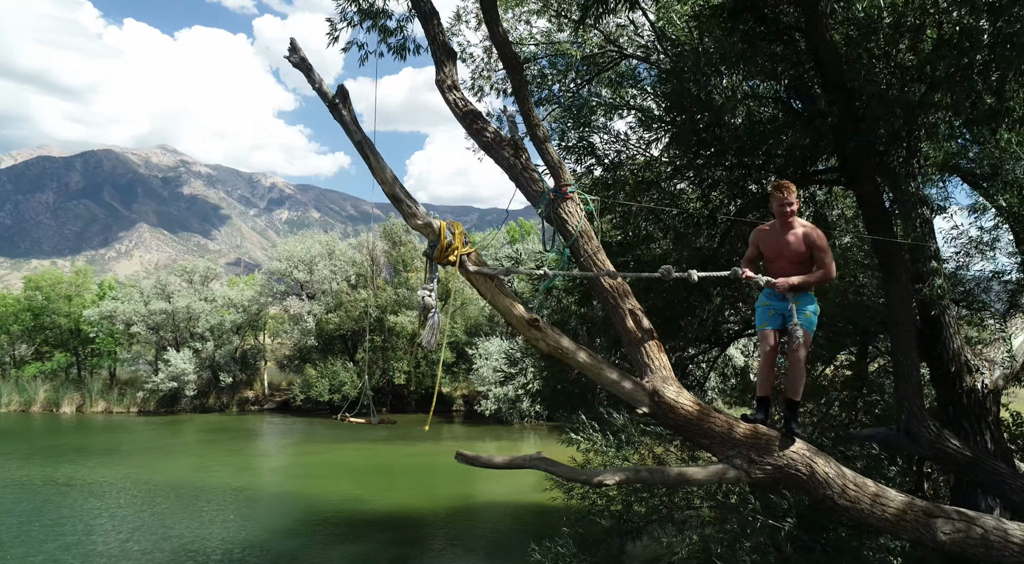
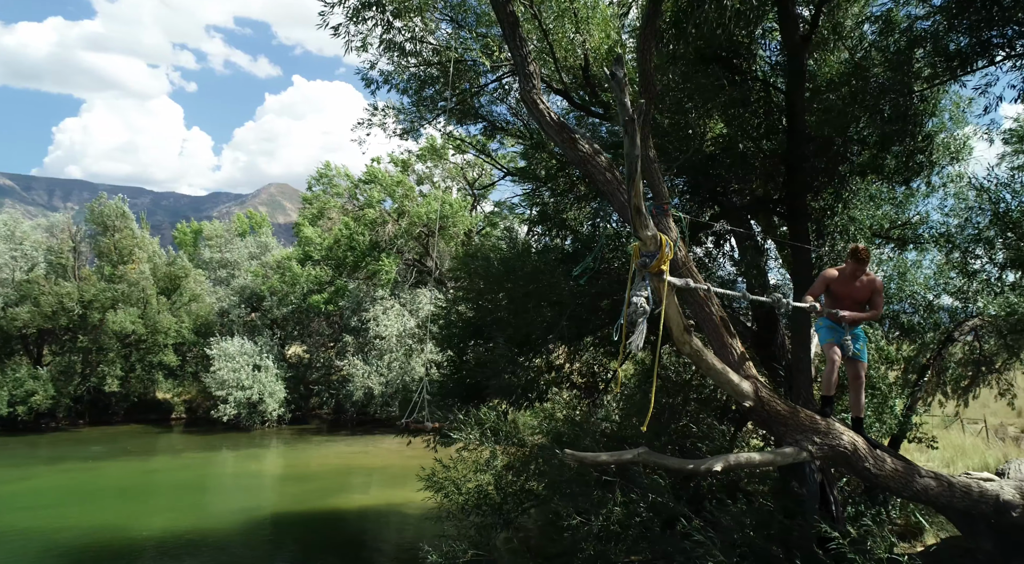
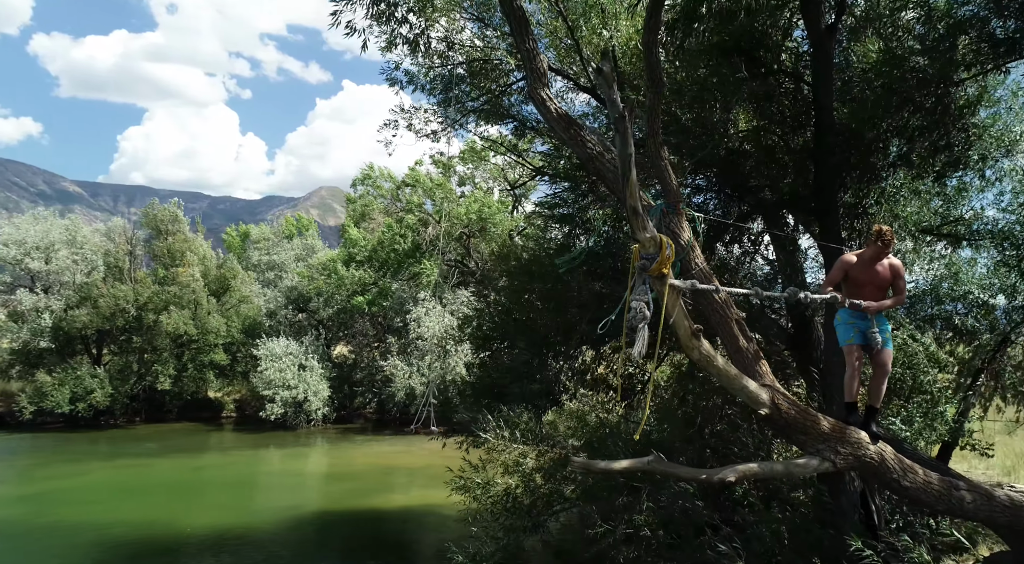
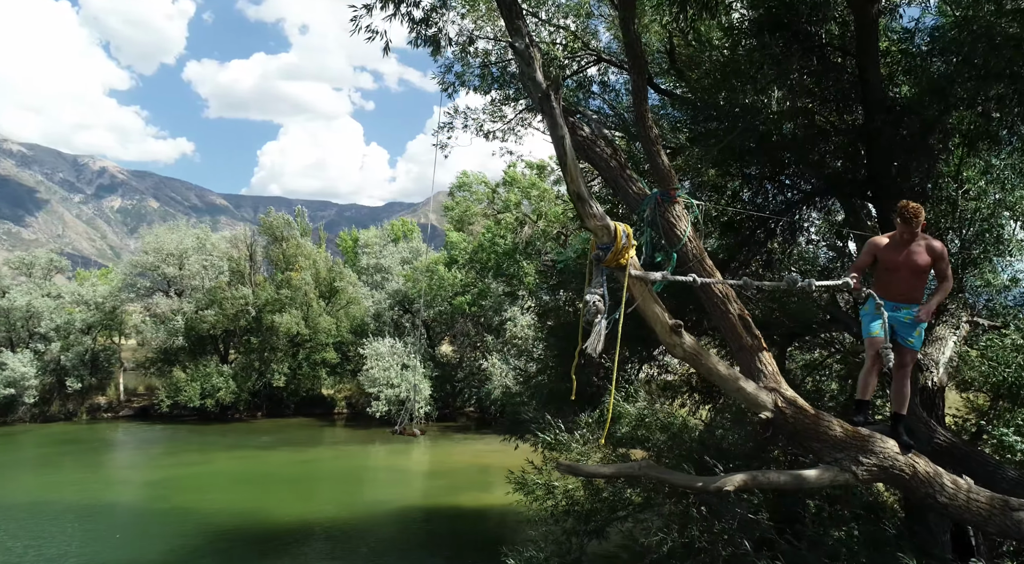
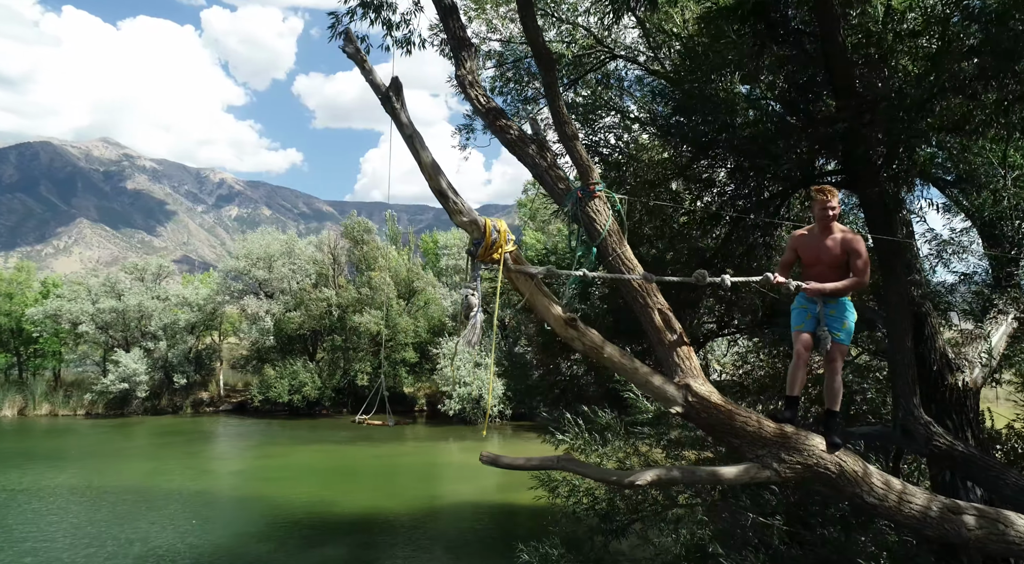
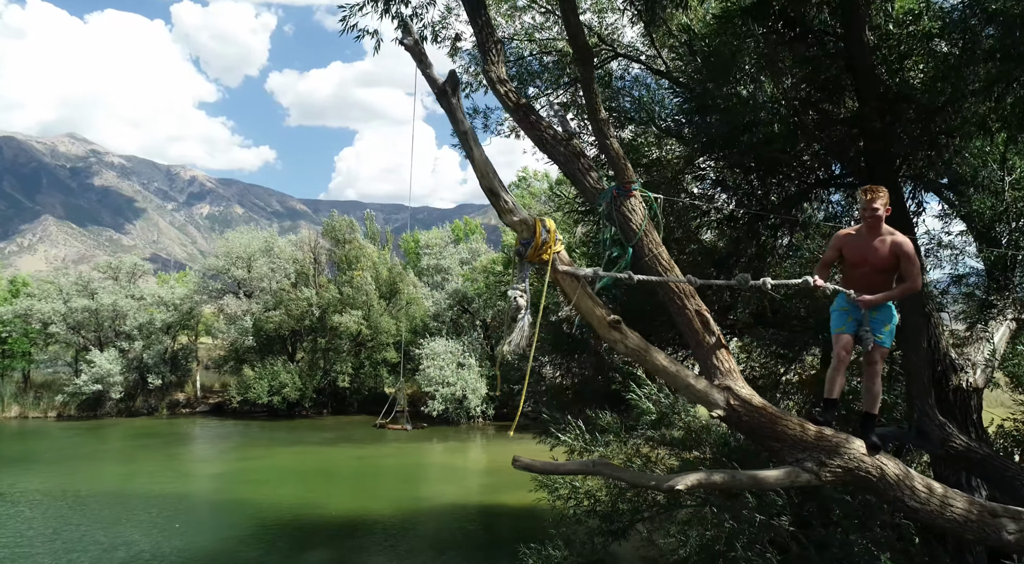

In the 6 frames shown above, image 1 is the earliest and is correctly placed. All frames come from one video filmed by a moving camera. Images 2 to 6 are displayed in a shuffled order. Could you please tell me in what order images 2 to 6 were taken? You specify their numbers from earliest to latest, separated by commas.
5, 6, 4, 3, 2
